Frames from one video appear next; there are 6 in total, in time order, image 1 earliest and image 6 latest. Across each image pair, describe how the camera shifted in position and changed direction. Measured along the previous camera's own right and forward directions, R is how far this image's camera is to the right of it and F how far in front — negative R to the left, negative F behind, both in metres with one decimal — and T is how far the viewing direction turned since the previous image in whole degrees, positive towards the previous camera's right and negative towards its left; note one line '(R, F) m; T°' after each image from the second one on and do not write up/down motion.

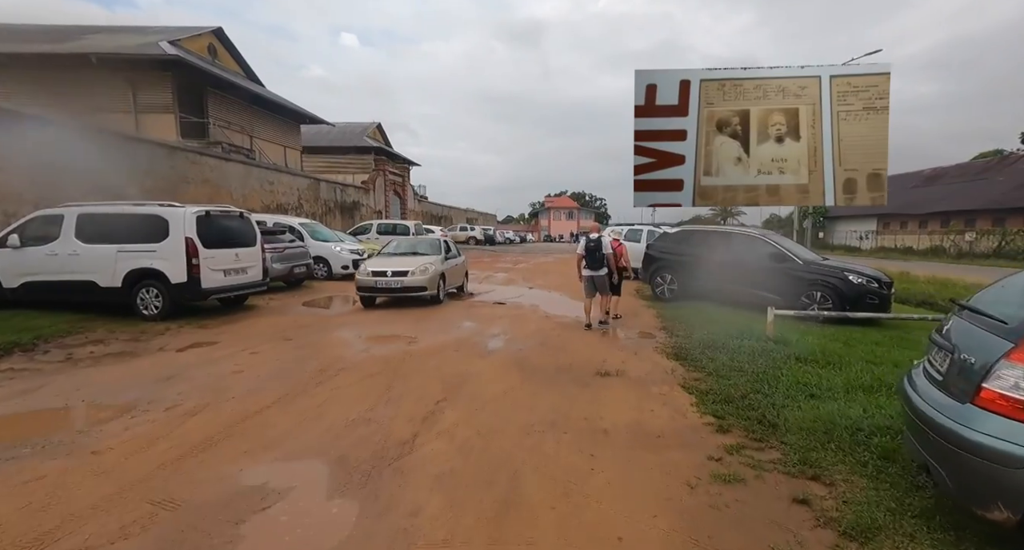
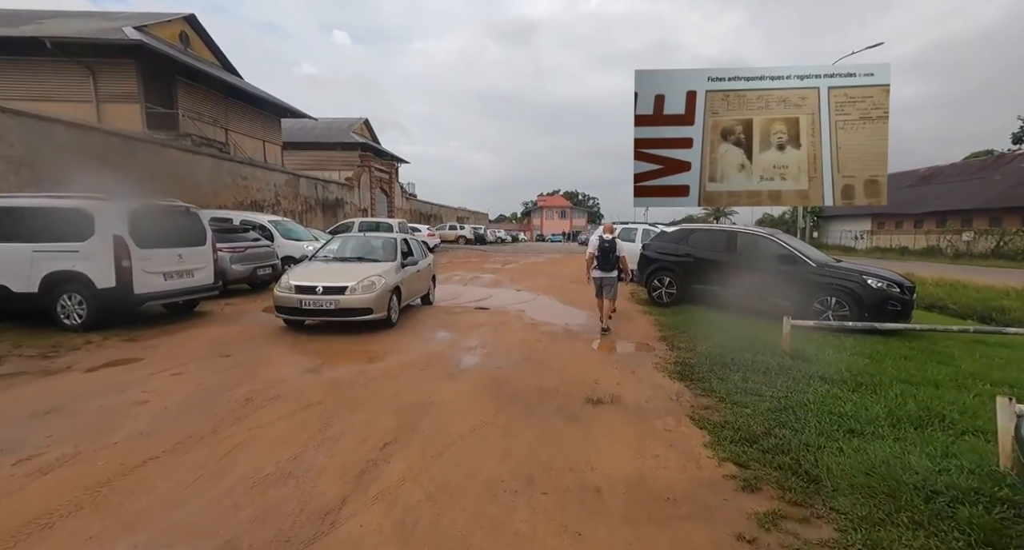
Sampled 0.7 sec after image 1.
(+0.2, +0.8) m; +1°
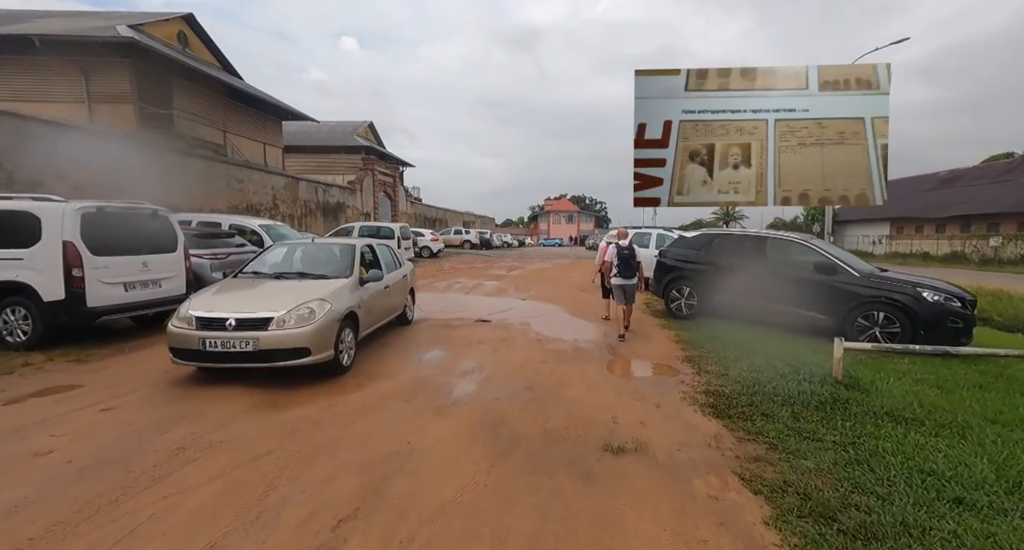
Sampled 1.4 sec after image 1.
(+0.1, +0.8) m; -1°
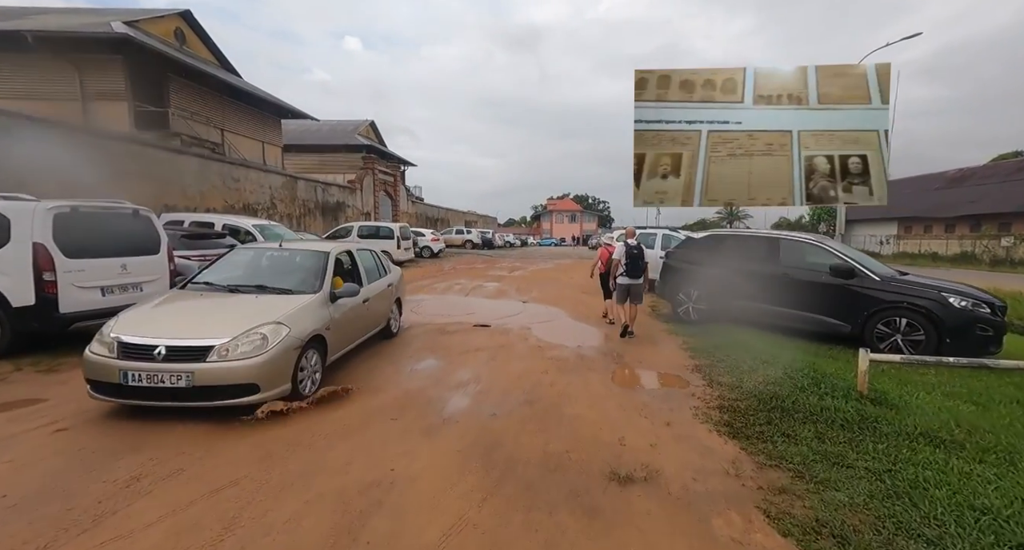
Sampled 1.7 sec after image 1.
(0.0, +0.3) m; 0°
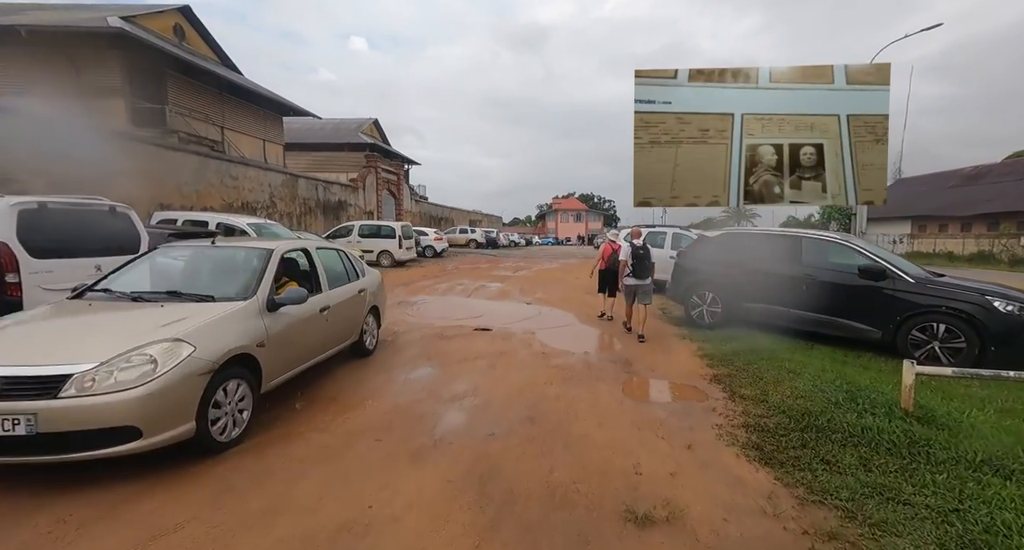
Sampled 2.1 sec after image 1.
(0.0, +0.4) m; -1°
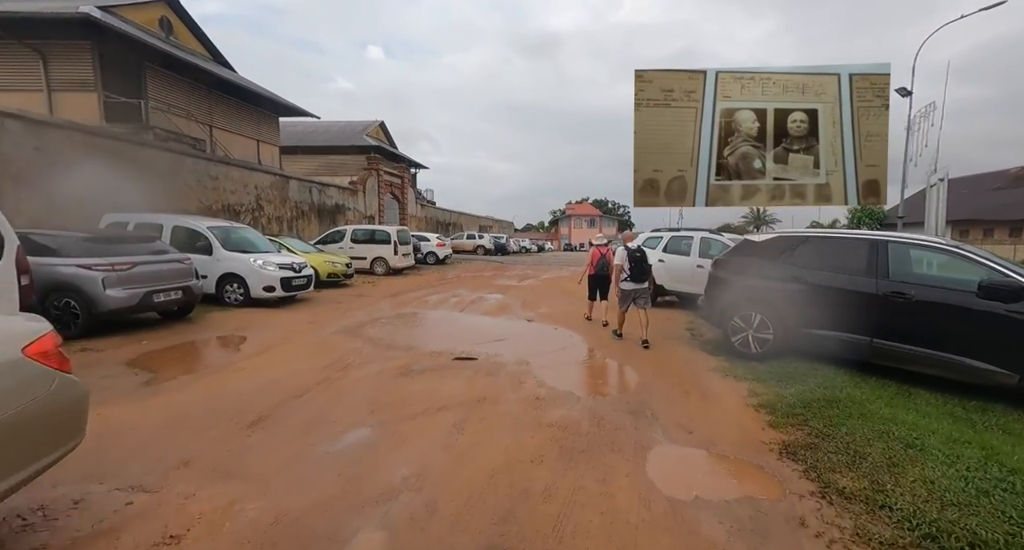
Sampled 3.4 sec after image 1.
(+0.3, +1.6) m; -2°
